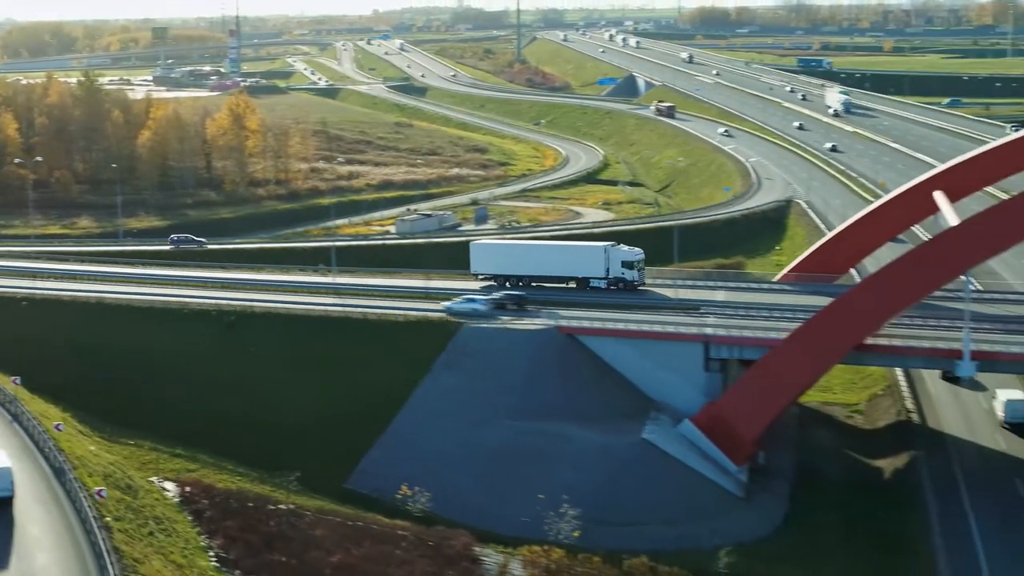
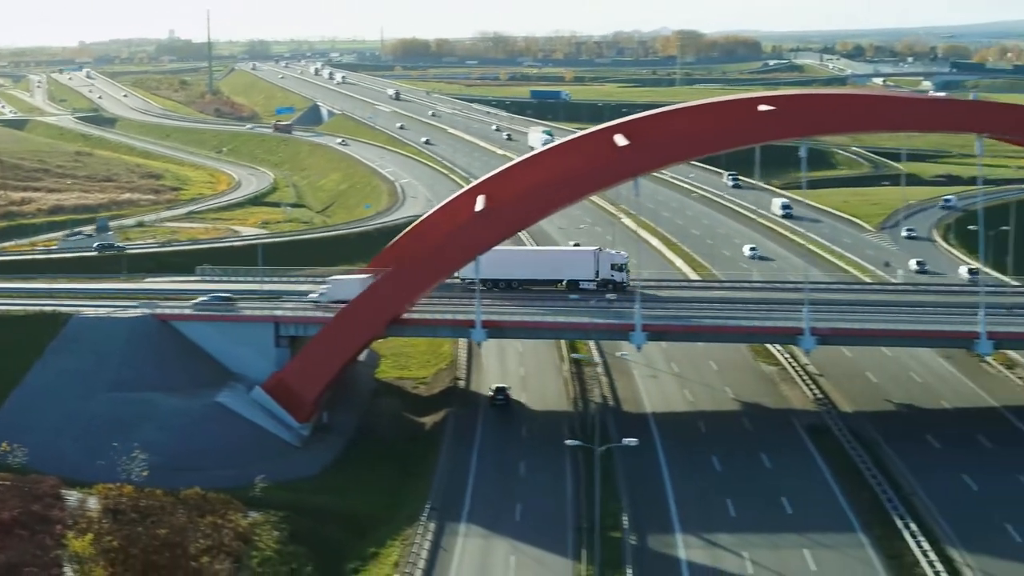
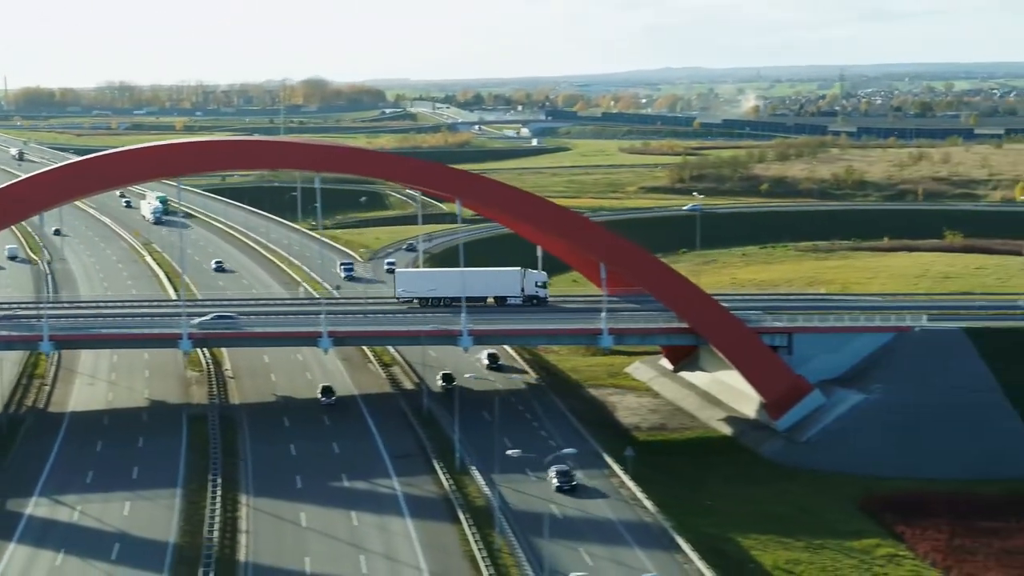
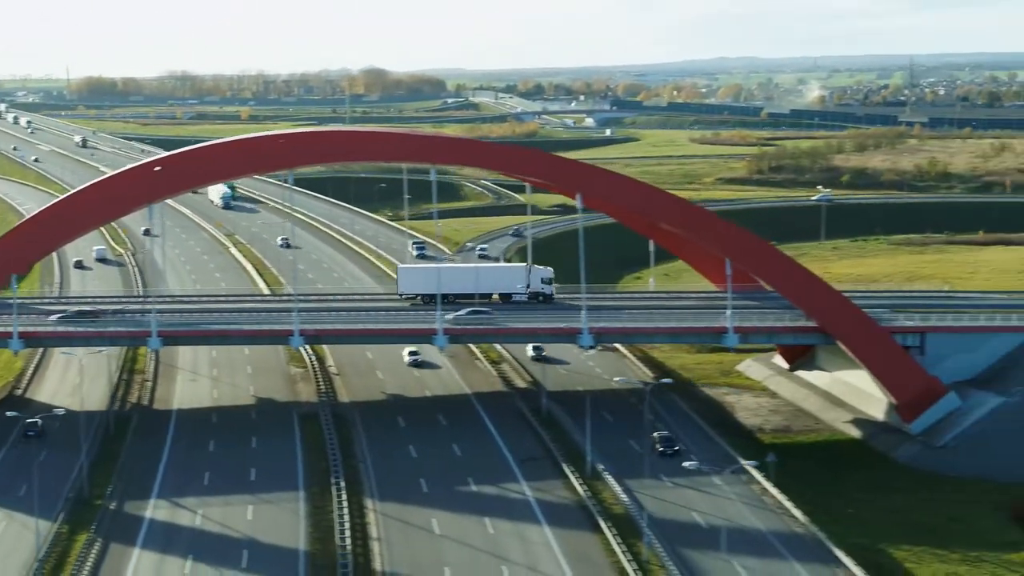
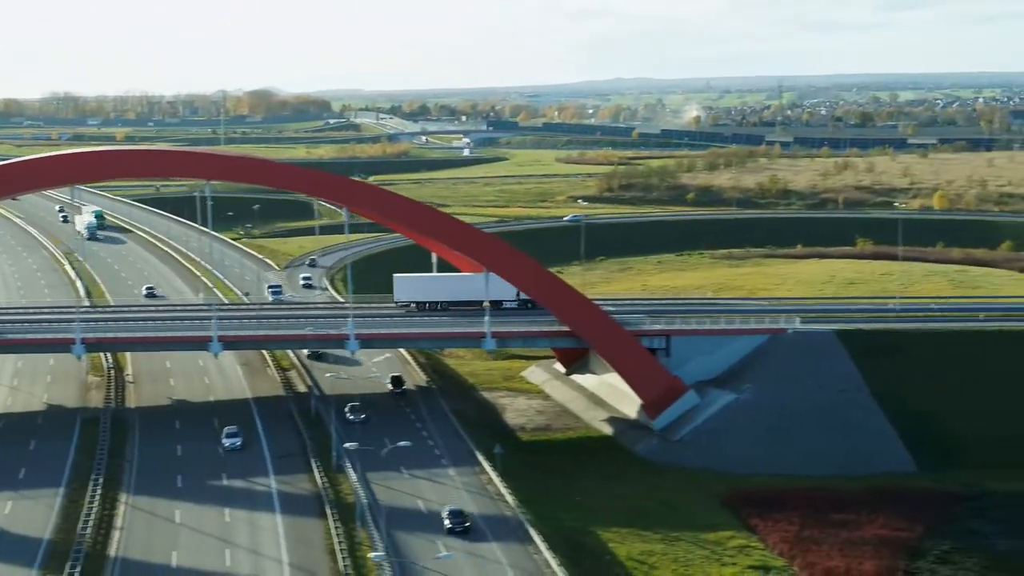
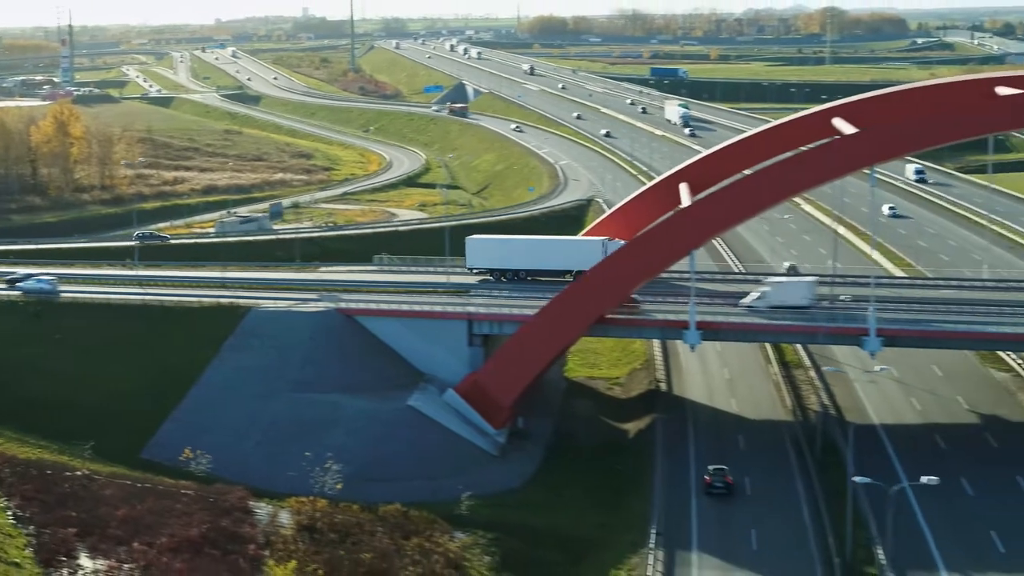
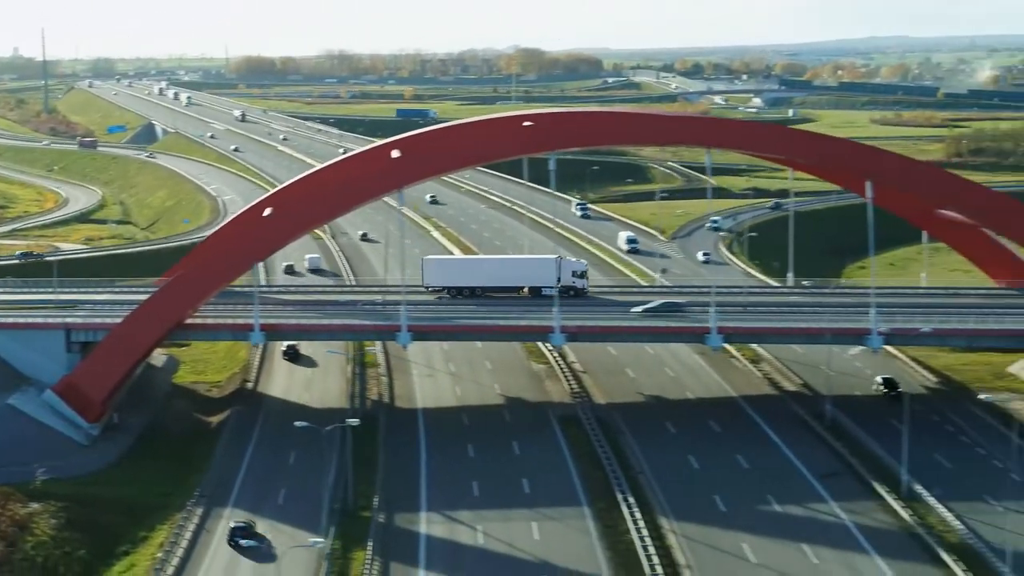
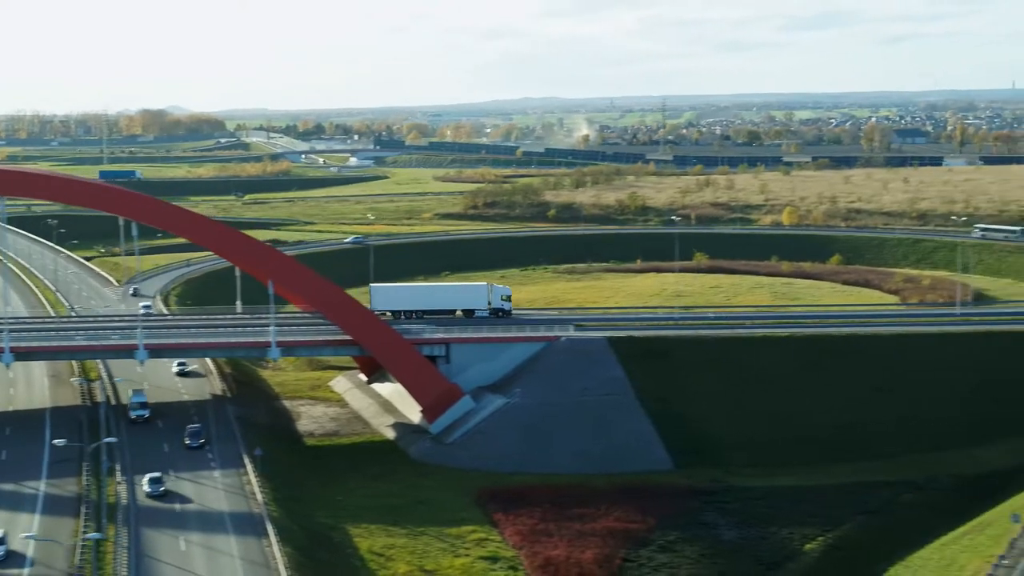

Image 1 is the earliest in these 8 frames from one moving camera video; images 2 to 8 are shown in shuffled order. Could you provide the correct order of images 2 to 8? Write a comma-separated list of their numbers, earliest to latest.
6, 2, 7, 4, 3, 5, 8
